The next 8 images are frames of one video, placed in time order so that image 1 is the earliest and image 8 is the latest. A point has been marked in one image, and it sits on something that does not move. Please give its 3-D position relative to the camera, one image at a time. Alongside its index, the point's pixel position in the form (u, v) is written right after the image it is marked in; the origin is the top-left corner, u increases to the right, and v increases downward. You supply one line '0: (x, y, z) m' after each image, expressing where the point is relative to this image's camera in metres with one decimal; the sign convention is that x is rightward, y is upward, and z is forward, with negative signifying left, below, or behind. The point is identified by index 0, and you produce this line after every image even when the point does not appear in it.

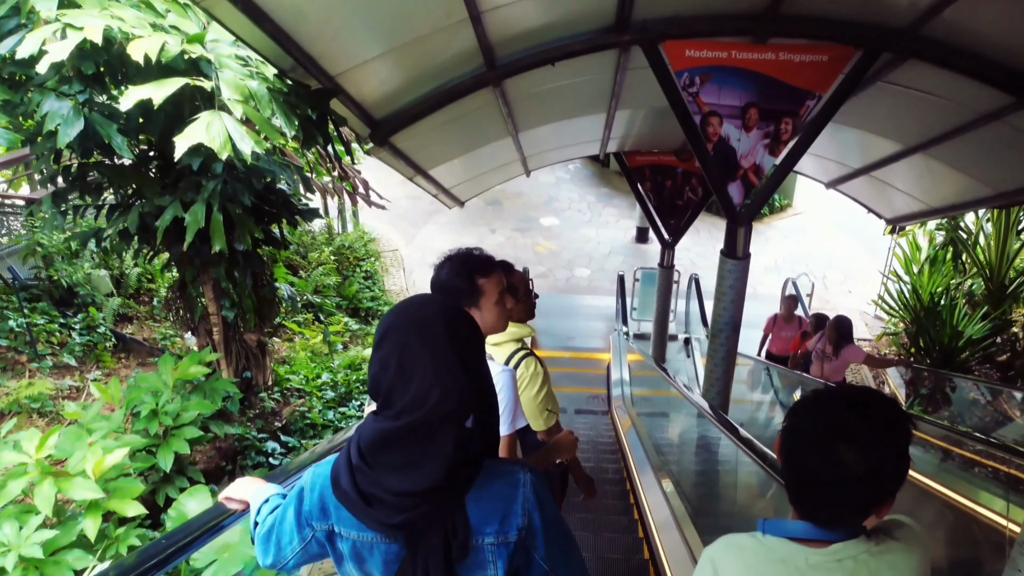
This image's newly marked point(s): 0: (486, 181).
0: (-0.2, +0.9, +7.1) m
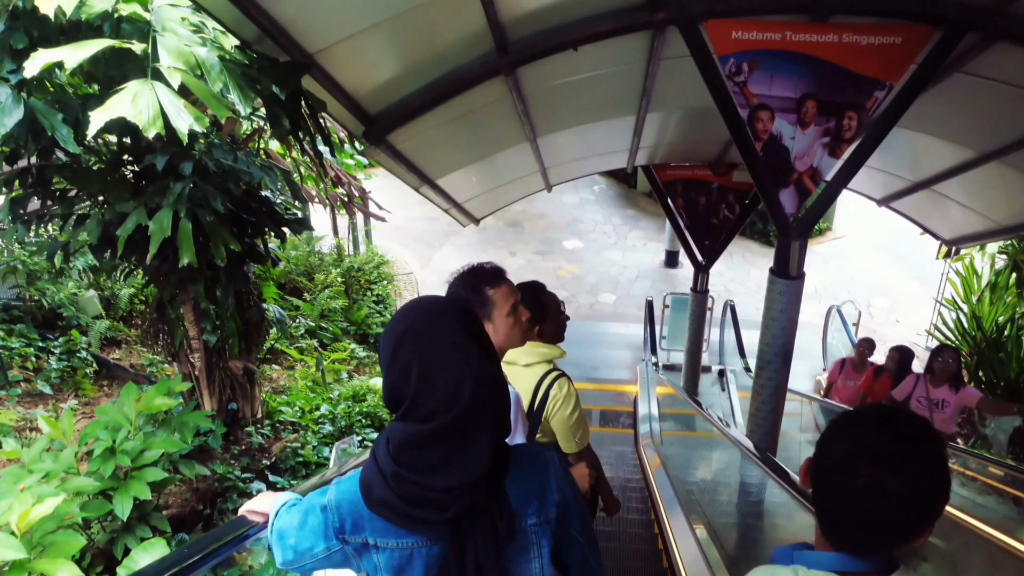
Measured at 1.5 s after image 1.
0: (0.0, +0.7, +6.5) m
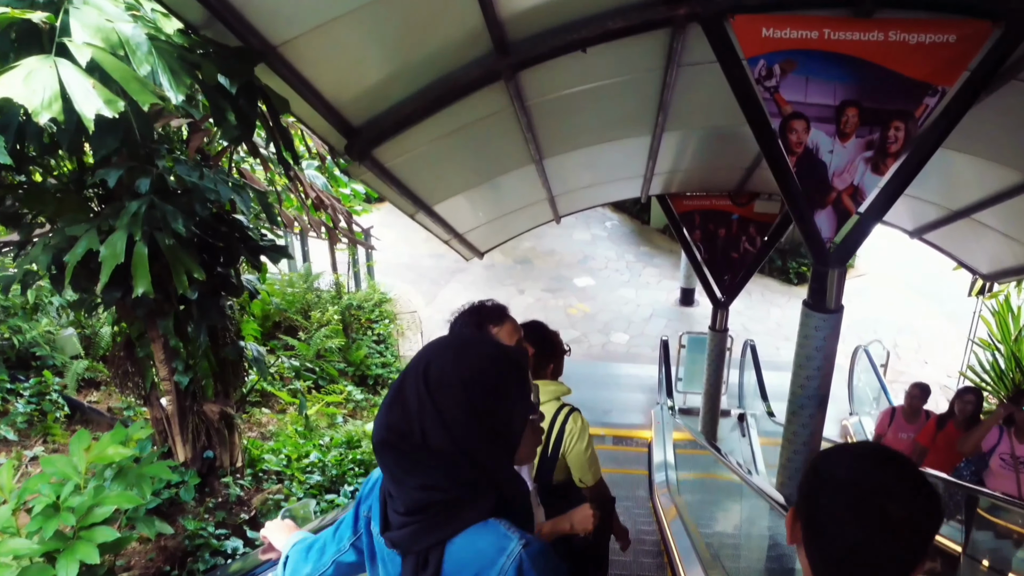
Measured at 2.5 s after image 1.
0: (0.0, +0.5, +6.0) m
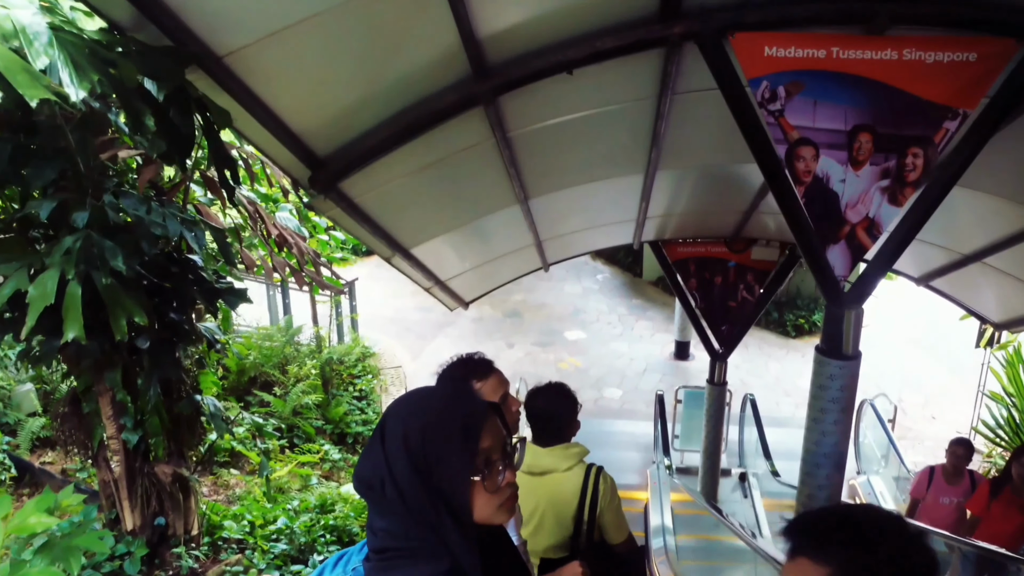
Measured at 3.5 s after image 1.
0: (-0.1, +0.1, +5.7) m
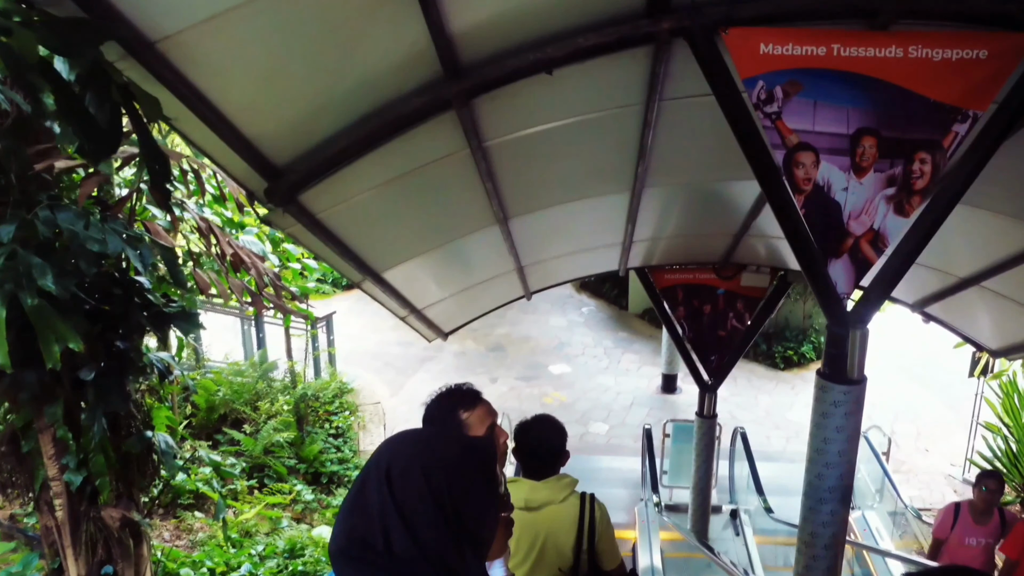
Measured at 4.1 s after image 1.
0: (-0.2, -0.1, +5.5) m
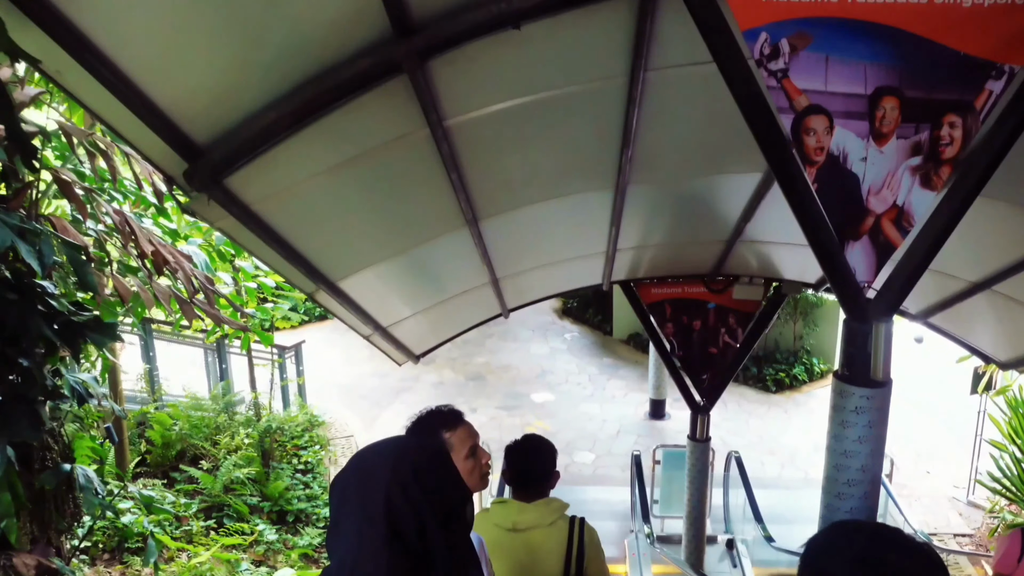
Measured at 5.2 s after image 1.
0: (-0.4, -0.2, +5.1) m
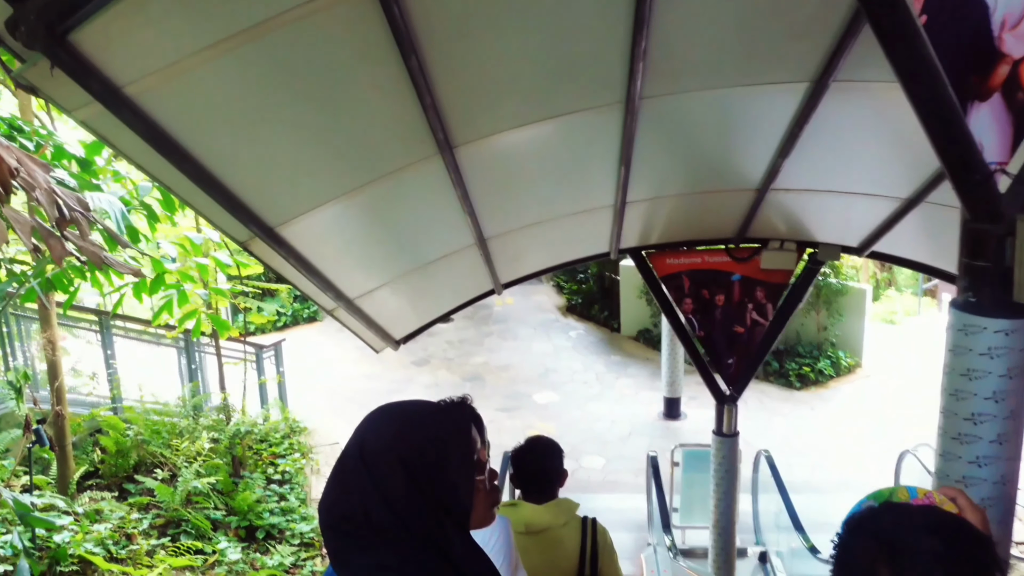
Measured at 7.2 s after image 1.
0: (-0.4, 0.0, +4.3) m
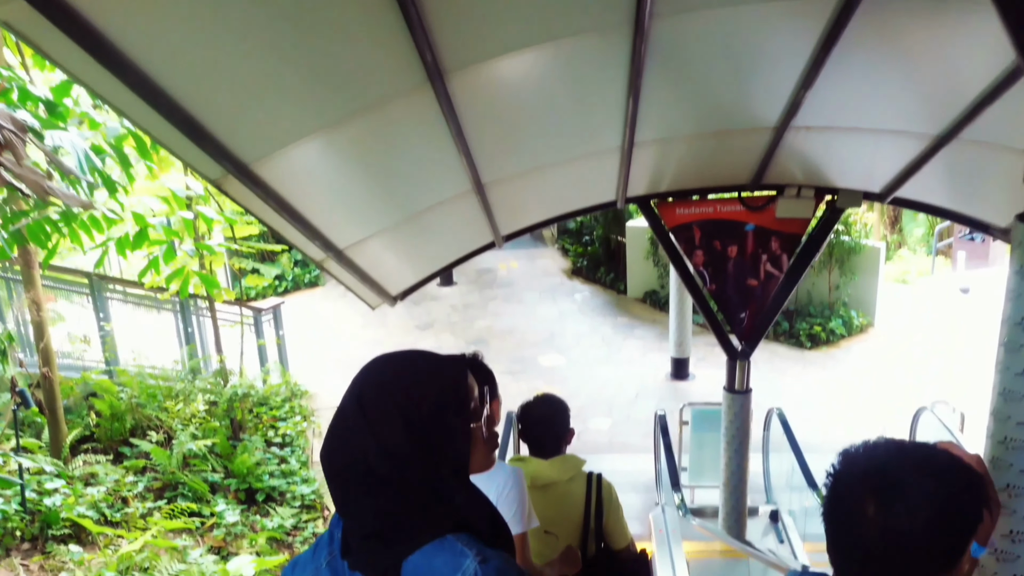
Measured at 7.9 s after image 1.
0: (-0.4, +0.2, +4.1) m
